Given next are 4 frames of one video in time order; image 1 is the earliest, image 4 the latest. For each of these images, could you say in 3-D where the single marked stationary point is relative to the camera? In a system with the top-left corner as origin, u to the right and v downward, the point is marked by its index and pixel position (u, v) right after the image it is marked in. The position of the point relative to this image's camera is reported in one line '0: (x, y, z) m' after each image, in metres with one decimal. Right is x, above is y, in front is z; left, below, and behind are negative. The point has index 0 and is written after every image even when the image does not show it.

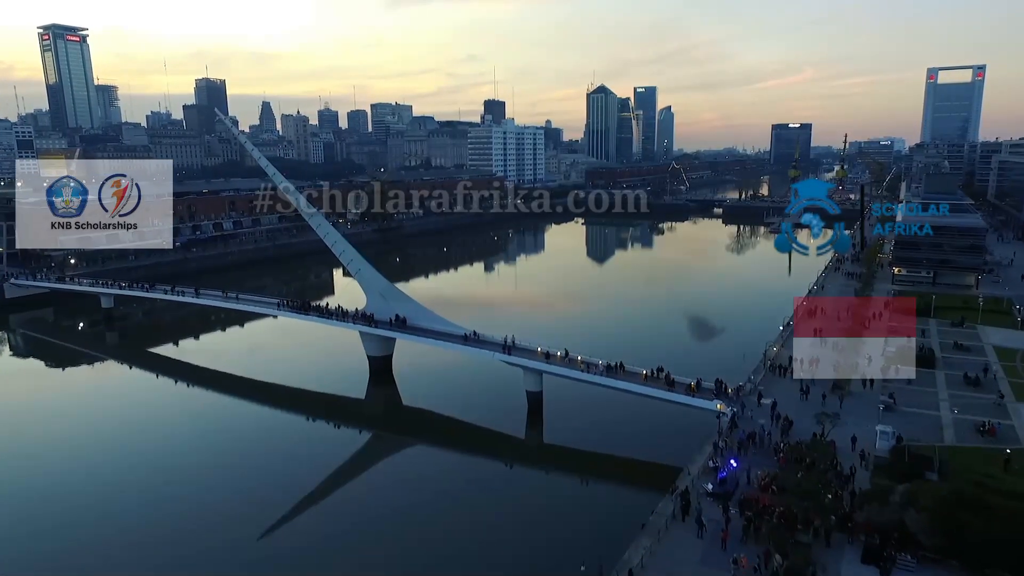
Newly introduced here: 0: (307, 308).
0: (-5.0, -0.5, +14.9) m
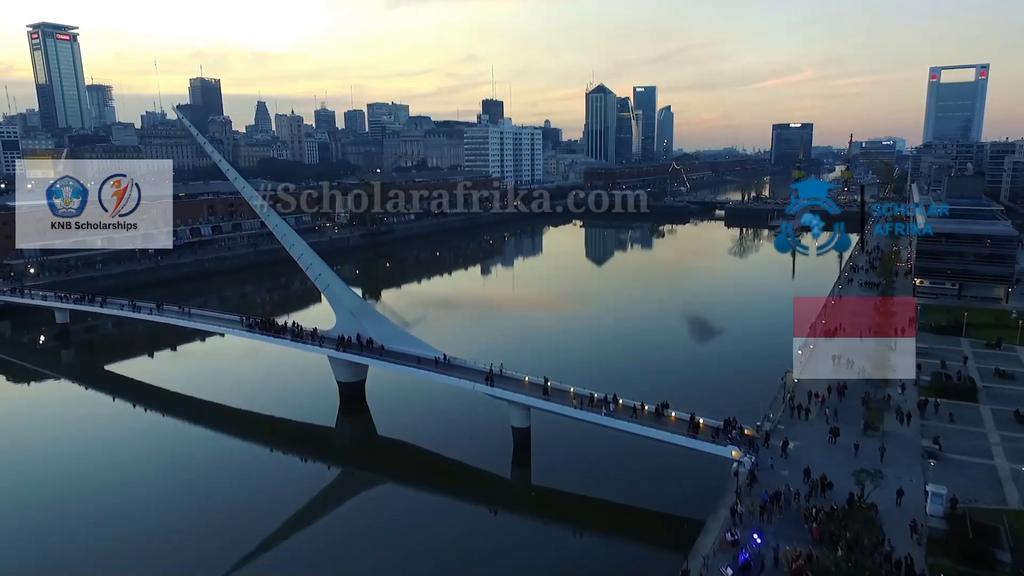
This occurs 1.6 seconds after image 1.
0: (-5.3, -0.9, +13.4) m
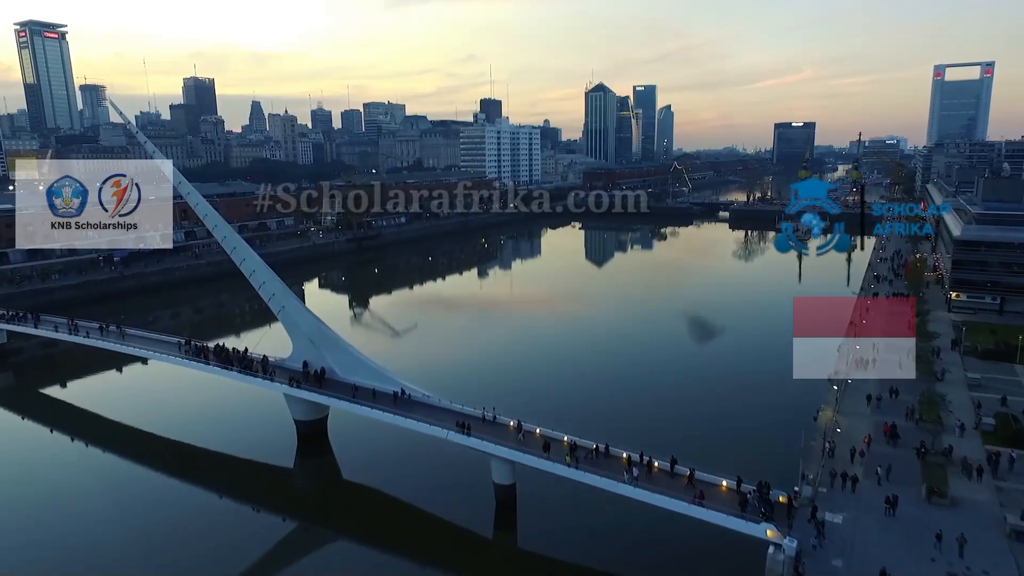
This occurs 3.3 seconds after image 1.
0: (-5.5, -1.3, +11.6) m
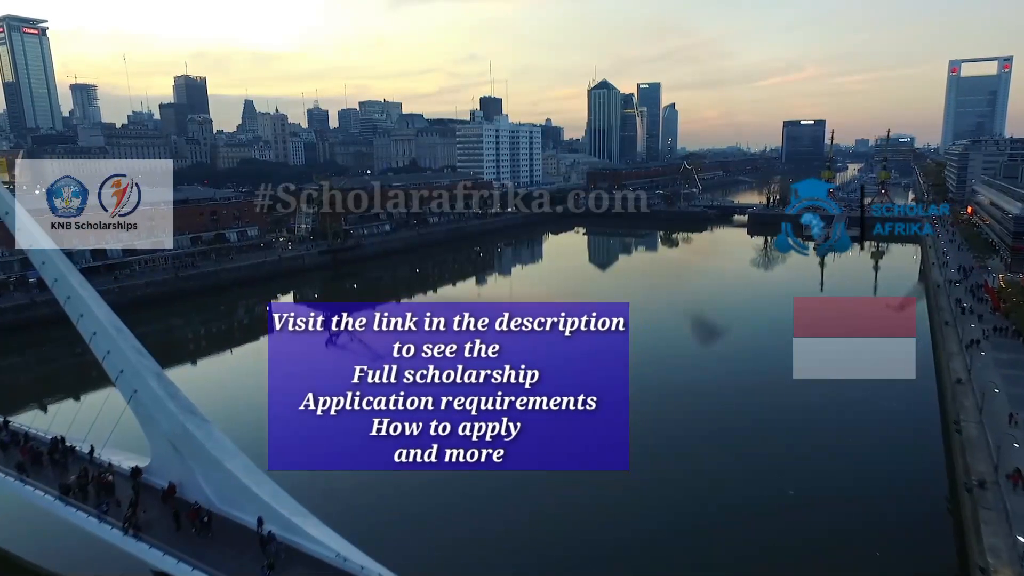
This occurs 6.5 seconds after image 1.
0: (-5.8, -2.1, +7.6) m
